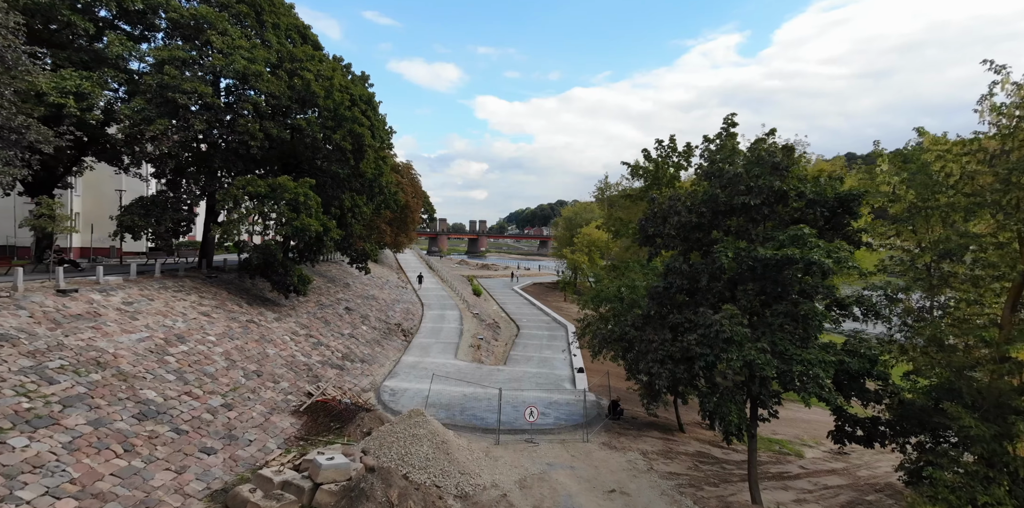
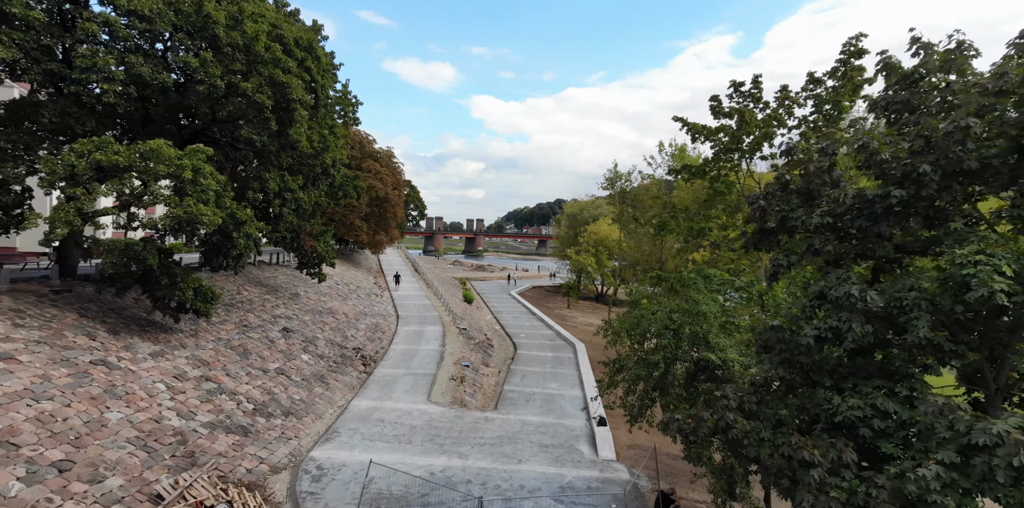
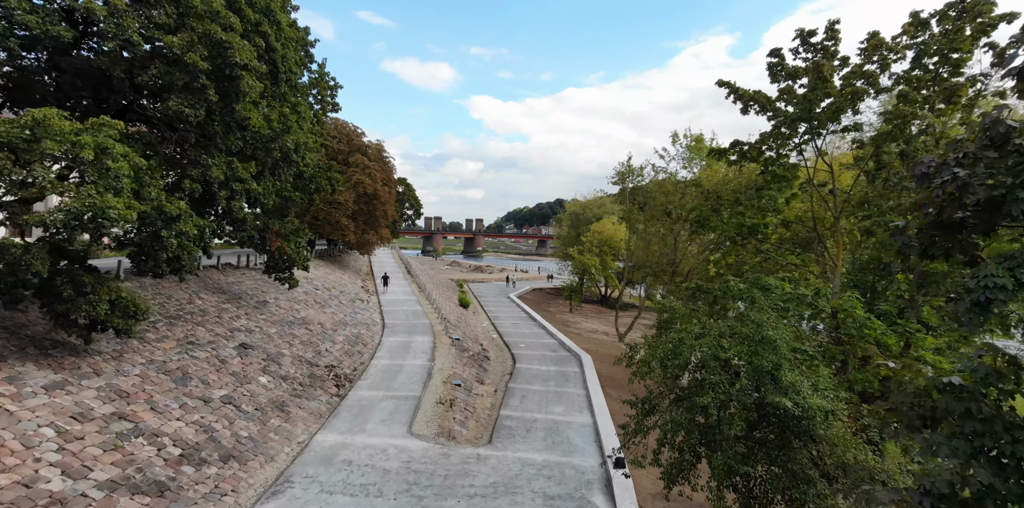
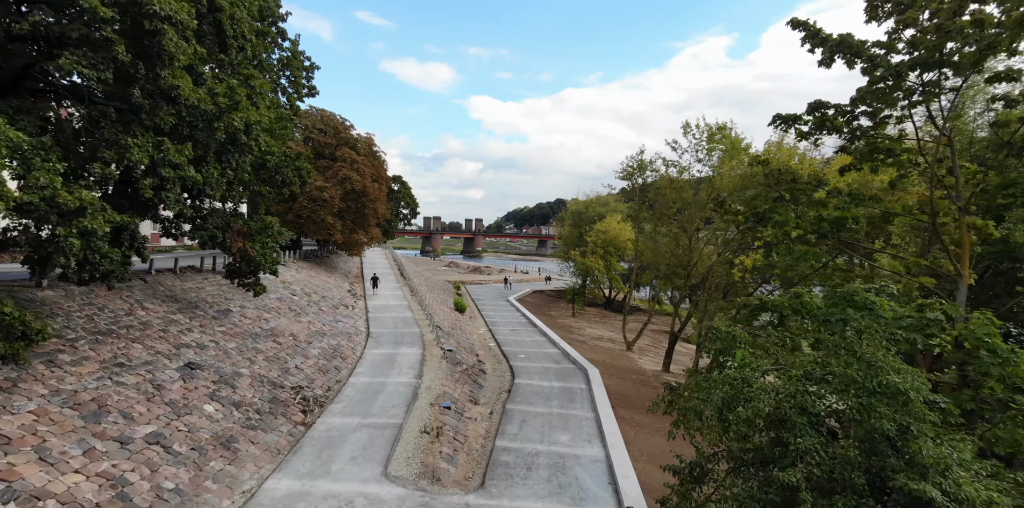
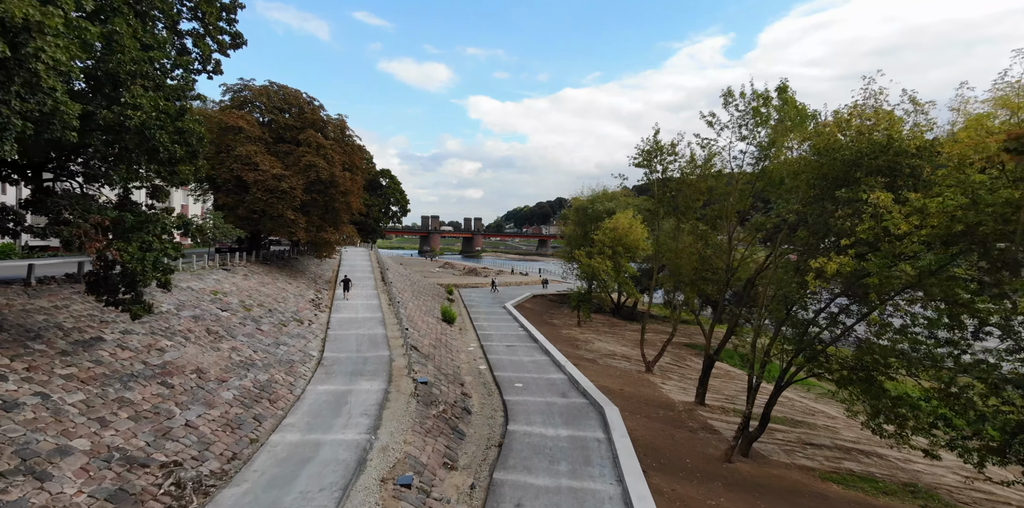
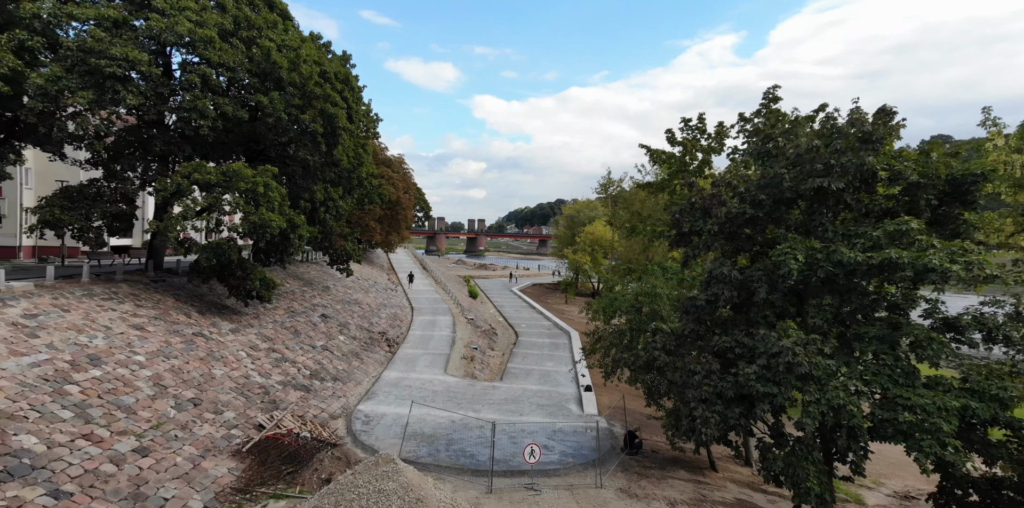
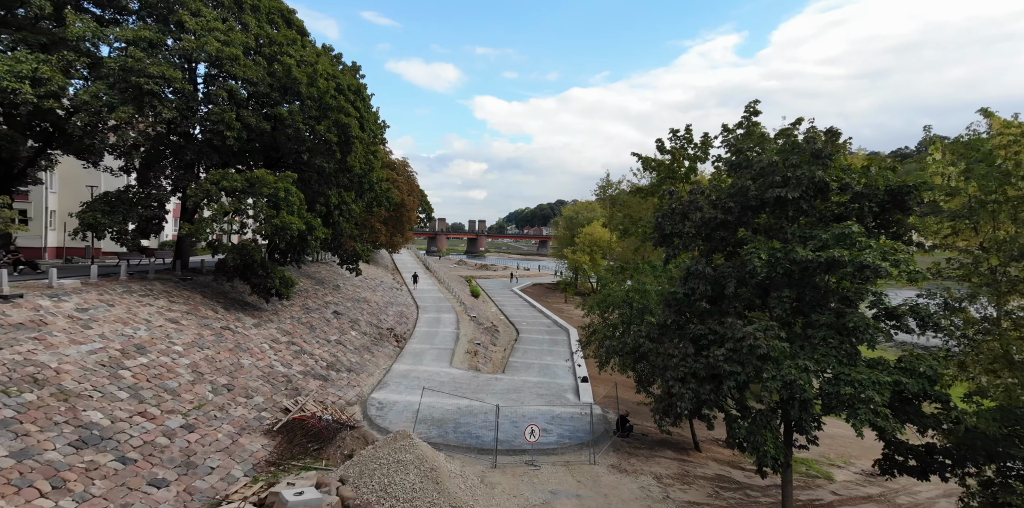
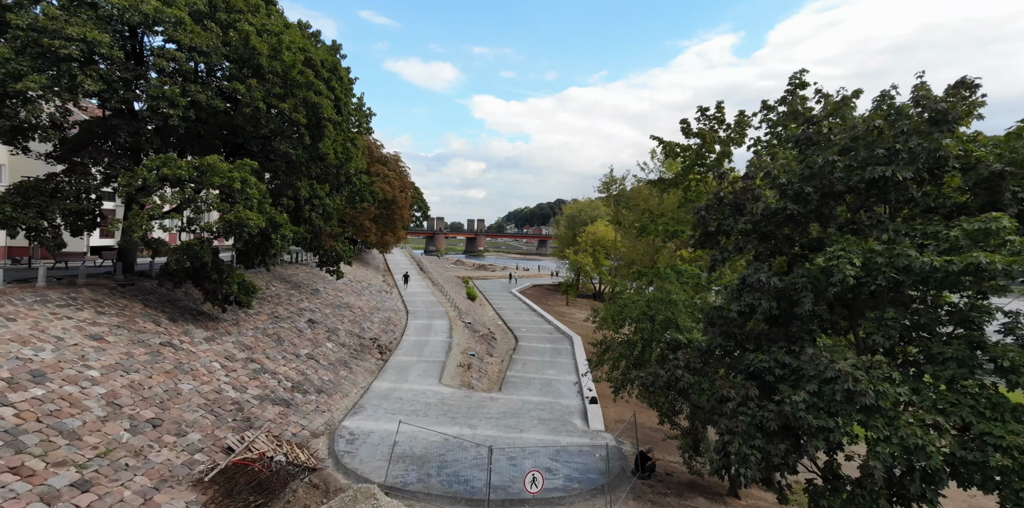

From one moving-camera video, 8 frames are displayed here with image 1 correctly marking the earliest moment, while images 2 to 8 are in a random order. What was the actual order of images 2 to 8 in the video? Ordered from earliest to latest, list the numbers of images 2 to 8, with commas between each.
7, 6, 8, 2, 3, 4, 5
